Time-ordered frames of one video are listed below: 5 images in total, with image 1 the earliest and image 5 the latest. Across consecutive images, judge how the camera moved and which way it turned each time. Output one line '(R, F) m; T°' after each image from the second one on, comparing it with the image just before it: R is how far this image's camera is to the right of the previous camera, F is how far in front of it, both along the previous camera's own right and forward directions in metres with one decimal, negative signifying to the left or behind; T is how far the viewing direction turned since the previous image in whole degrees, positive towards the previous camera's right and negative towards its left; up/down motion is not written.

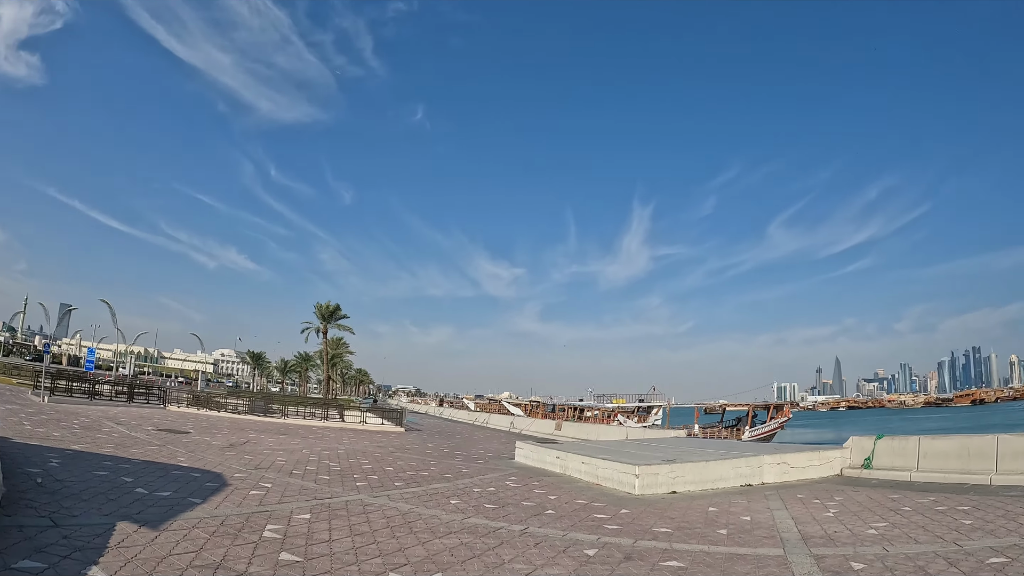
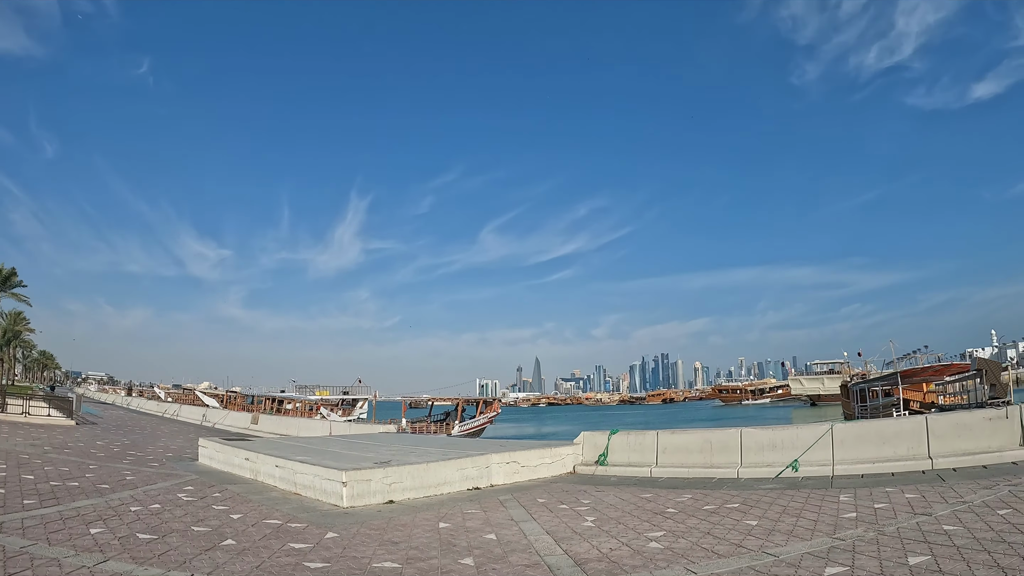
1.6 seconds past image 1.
(+0.6, +2.8) m; +24°
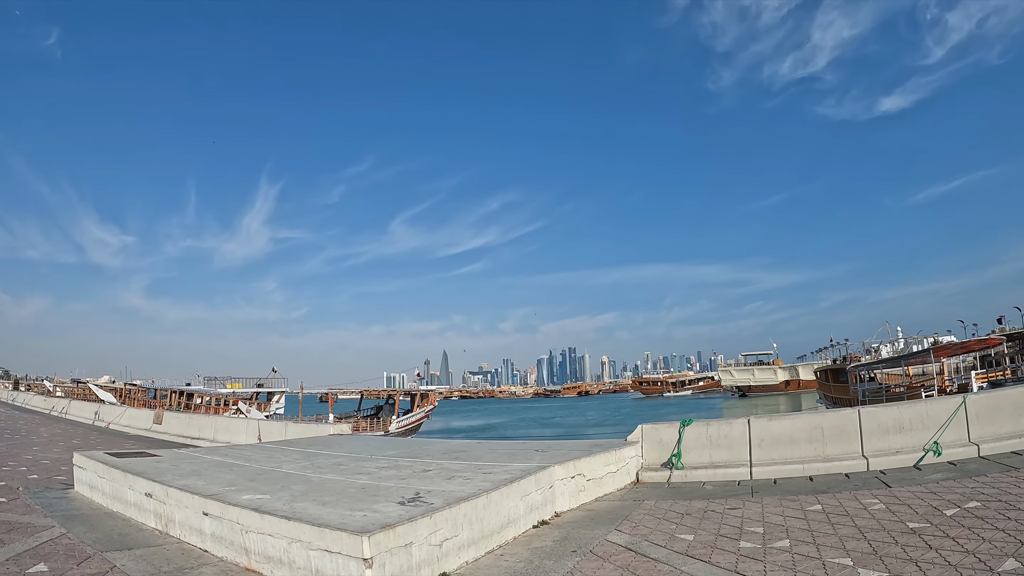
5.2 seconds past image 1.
(-1.9, +4.1) m; +7°
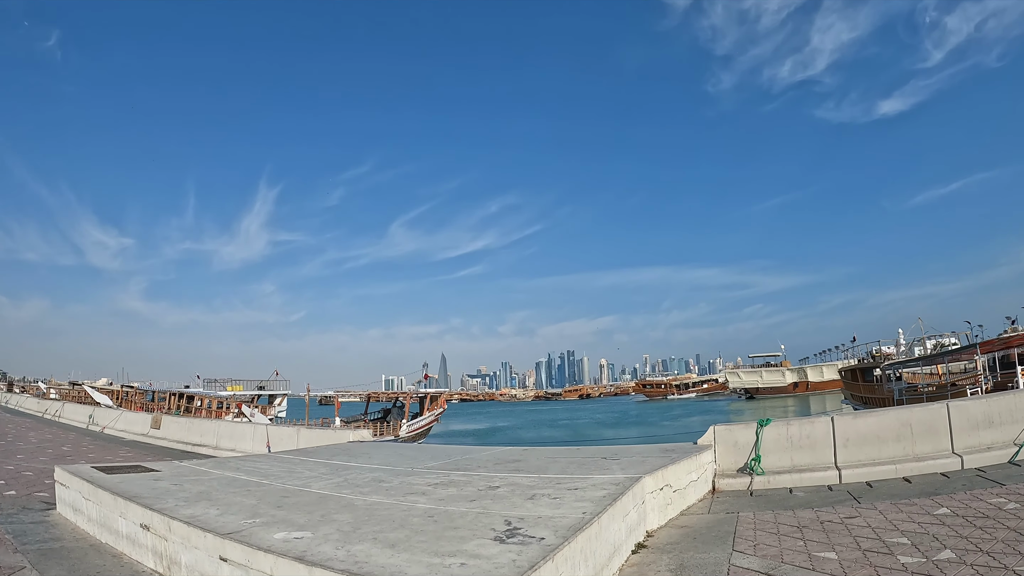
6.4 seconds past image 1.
(-0.9, +1.5) m; 0°
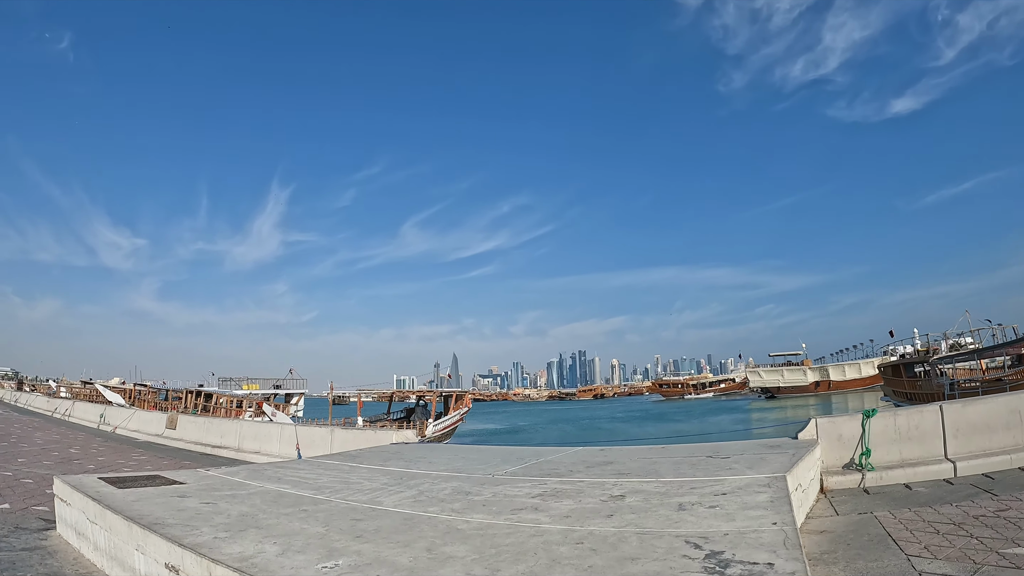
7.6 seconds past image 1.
(-1.1, +1.6) m; -1°
